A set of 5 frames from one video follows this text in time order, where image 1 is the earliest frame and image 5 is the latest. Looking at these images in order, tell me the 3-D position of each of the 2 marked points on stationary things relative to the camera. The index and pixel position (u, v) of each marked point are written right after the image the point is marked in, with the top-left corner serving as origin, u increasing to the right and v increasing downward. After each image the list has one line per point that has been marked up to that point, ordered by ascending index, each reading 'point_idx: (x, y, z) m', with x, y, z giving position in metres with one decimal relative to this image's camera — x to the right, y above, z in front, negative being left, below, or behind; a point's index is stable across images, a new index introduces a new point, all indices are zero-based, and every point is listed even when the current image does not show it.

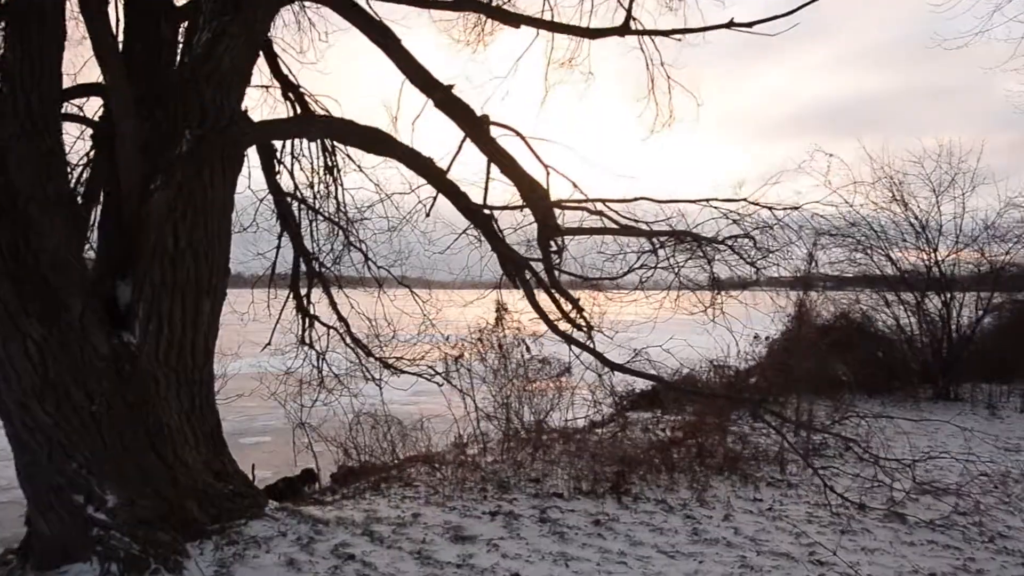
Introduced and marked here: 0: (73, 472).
0: (-1.9, -0.8, +4.2) m
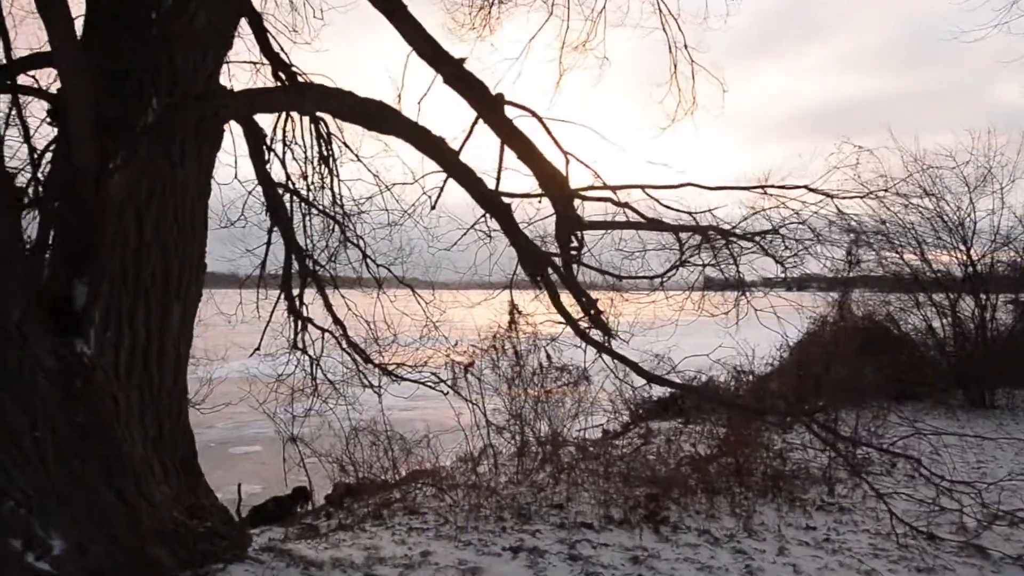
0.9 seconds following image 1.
0: (-1.8, -0.8, +3.4) m
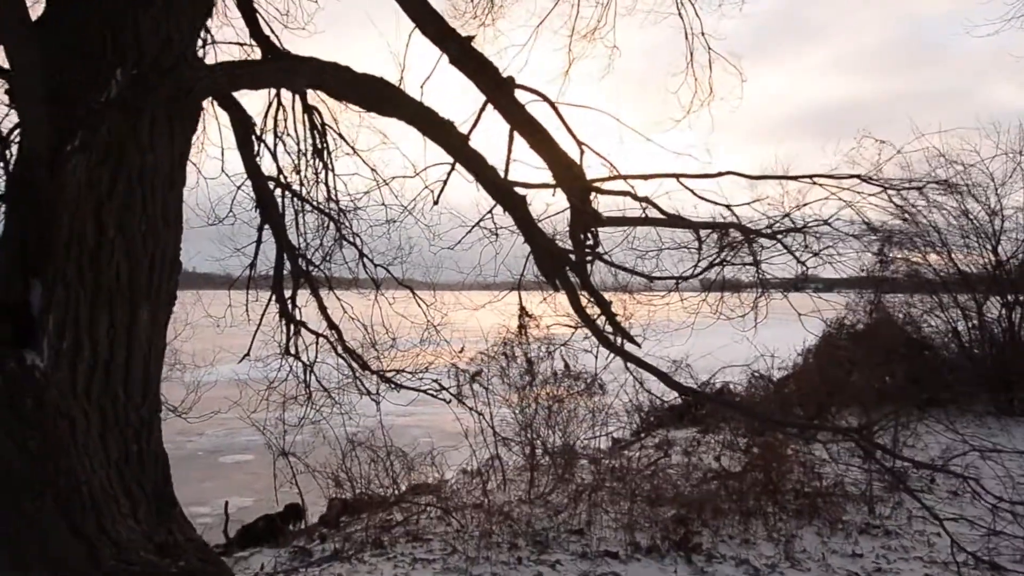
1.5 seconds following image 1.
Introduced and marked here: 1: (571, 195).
0: (-1.7, -0.8, +2.8) m
1: (+0.4, +0.6, +5.9) m
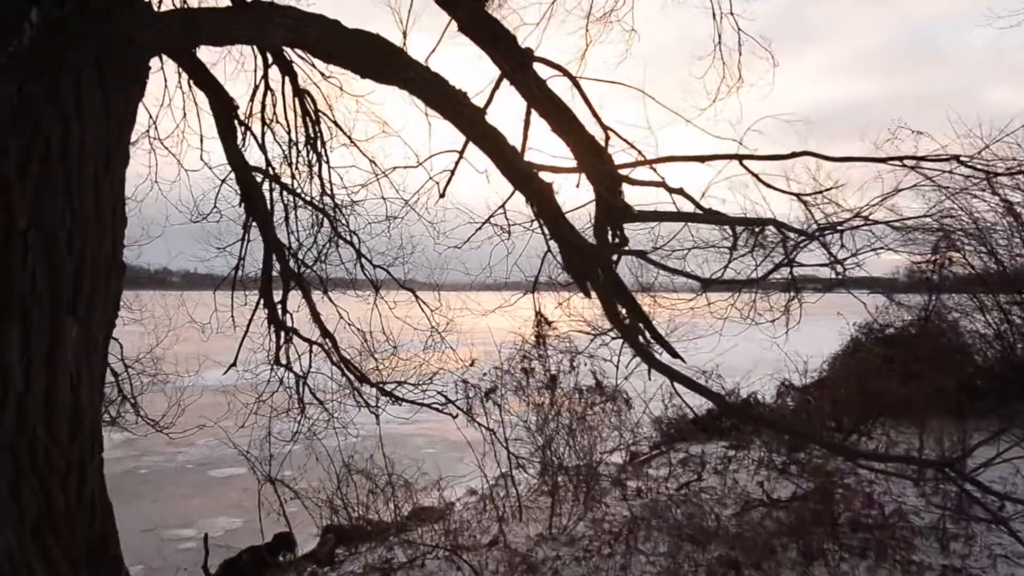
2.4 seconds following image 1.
0: (-1.6, -0.8, +2.1) m
1: (+0.5, +0.6, +5.1) m
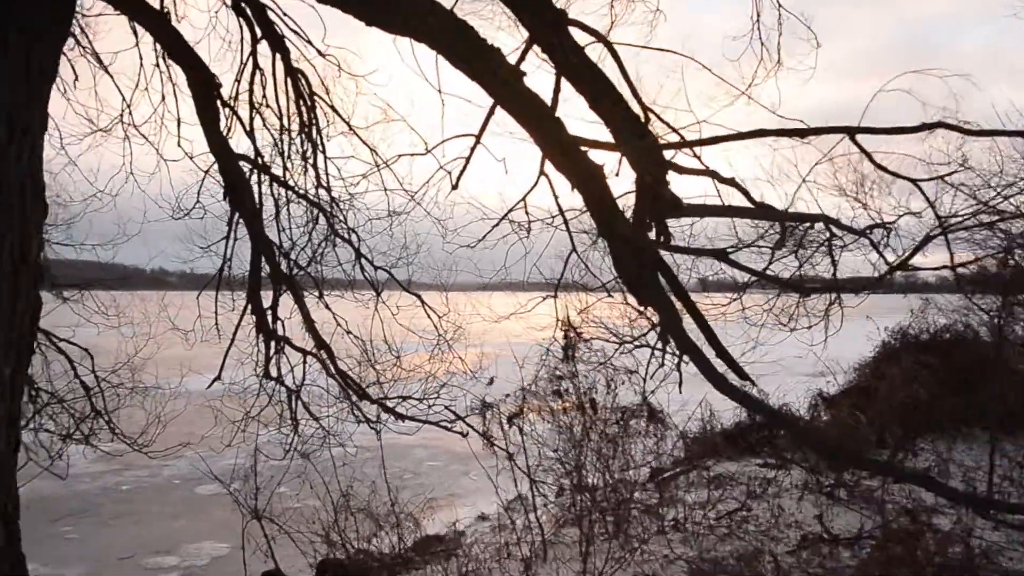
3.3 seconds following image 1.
0: (-1.5, -0.9, +1.3) m
1: (+0.6, +0.5, +4.4) m
